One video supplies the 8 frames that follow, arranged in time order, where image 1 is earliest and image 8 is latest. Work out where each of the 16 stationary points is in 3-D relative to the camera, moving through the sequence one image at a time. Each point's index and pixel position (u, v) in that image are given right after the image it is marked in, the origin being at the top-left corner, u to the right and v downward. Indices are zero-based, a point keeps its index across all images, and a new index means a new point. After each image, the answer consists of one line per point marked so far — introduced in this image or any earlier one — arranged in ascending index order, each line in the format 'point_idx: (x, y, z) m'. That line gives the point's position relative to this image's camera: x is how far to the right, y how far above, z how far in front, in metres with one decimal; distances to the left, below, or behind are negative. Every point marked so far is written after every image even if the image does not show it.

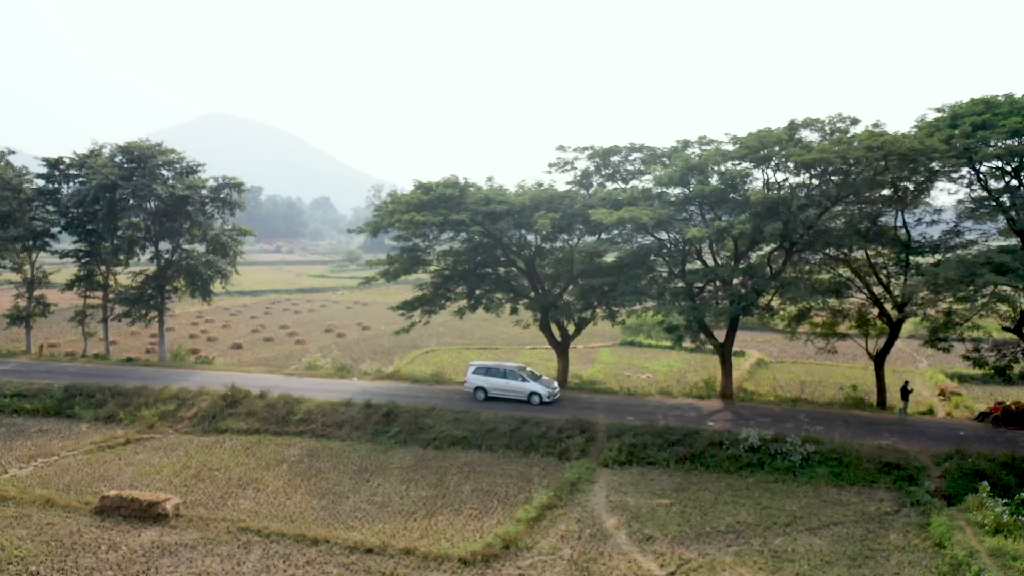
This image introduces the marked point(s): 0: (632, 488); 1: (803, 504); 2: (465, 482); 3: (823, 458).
0: (+2.7, -4.5, +18.9) m
1: (+6.1, -4.5, +17.8) m
2: (-1.1, -4.4, +19.4) m
3: (+7.2, -3.9, +19.5) m
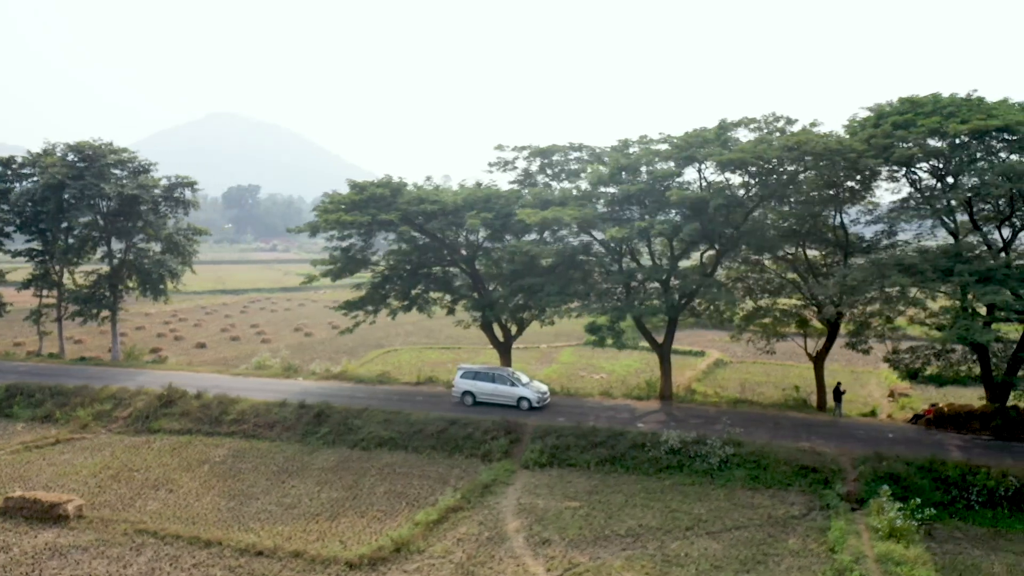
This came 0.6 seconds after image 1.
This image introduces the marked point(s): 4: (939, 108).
0: (+0.8, -4.5, +18.8) m
1: (+4.2, -4.6, +17.6) m
2: (-3.0, -4.5, +19.3) m
3: (+5.2, -3.9, +19.4) m
4: (+9.8, +4.2, +19.4) m
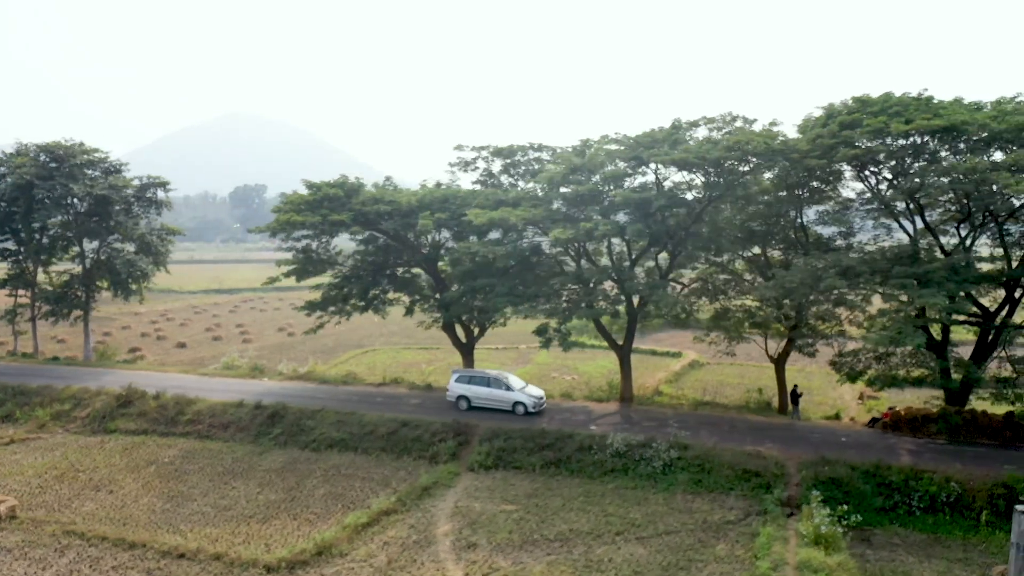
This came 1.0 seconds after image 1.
0: (-0.6, -4.5, +18.6) m
1: (+2.8, -4.6, +17.4) m
2: (-4.4, -4.5, +19.3) m
3: (+3.9, -4.0, +19.2) m
4: (+8.5, +4.1, +19.2) m
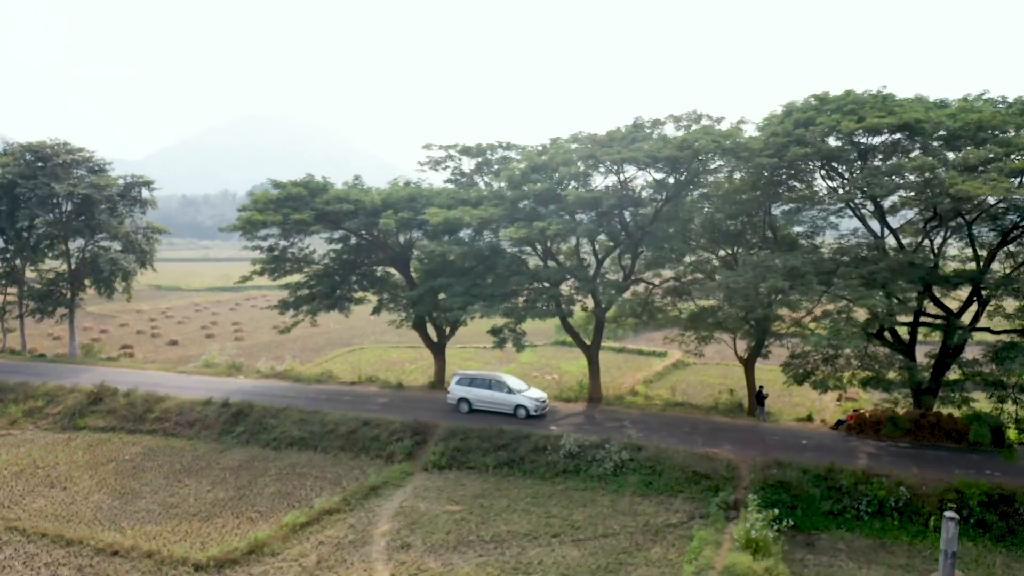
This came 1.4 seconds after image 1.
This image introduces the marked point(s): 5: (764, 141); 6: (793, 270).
0: (-1.7, -4.5, +18.6) m
1: (+1.6, -4.6, +17.3) m
2: (-5.5, -4.5, +19.3) m
3: (+2.8, -4.0, +19.0) m
4: (+7.4, +4.1, +18.9) m
5: (+5.6, +3.3, +19.1) m
6: (+5.9, +0.4, +18.0) m
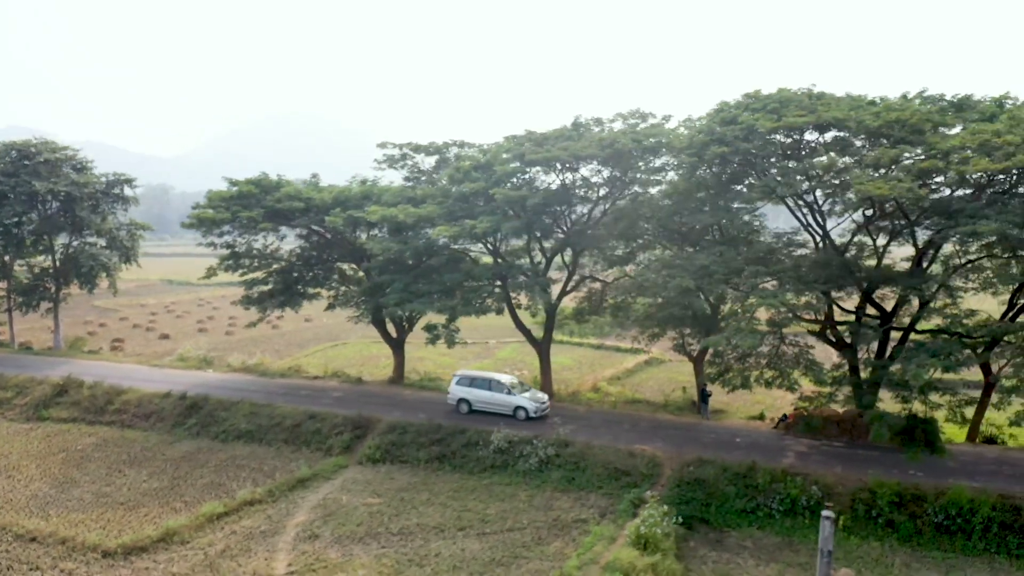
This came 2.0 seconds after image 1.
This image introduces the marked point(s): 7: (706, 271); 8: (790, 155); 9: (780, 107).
0: (-3.4, -4.4, +19.0) m
1: (-0.1, -4.6, +17.6) m
2: (-7.1, -4.4, +19.9) m
3: (+1.1, -3.9, +19.2) m
4: (+5.7, +4.1, +18.8) m
5: (+4.0, +3.3, +19.1) m
6: (+4.2, +0.4, +18.1) m
7: (+4.4, +0.4, +18.0) m
8: (+6.0, +2.9, +18.1) m
9: (+5.9, +4.0, +18.5) m
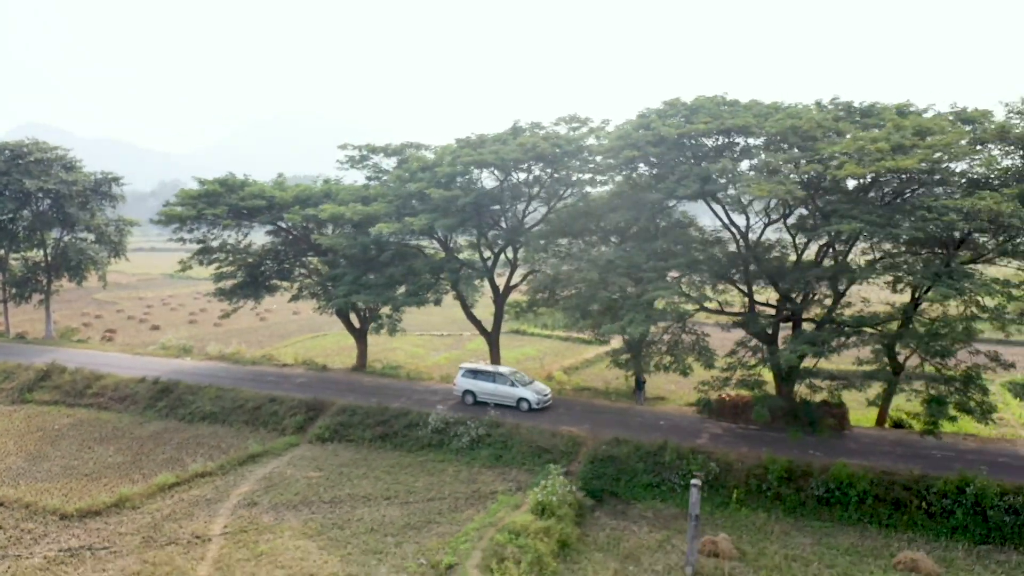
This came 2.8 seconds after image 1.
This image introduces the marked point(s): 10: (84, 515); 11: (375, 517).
0: (-5.0, -4.2, +20.7) m
1: (-1.8, -4.4, +19.2) m
2: (-8.7, -4.2, +21.6) m
3: (-0.5, -3.8, +20.8) m
4: (+4.1, +4.3, +20.4) m
5: (+2.4, +3.5, +20.7) m
6: (+2.5, +0.6, +19.7) m
7: (+2.8, +0.5, +19.6) m
8: (+4.3, +3.1, +19.6) m
9: (+4.3, +4.1, +20.0) m
10: (-8.6, -4.6, +17.0) m
11: (-2.8, -4.6, +17.0) m
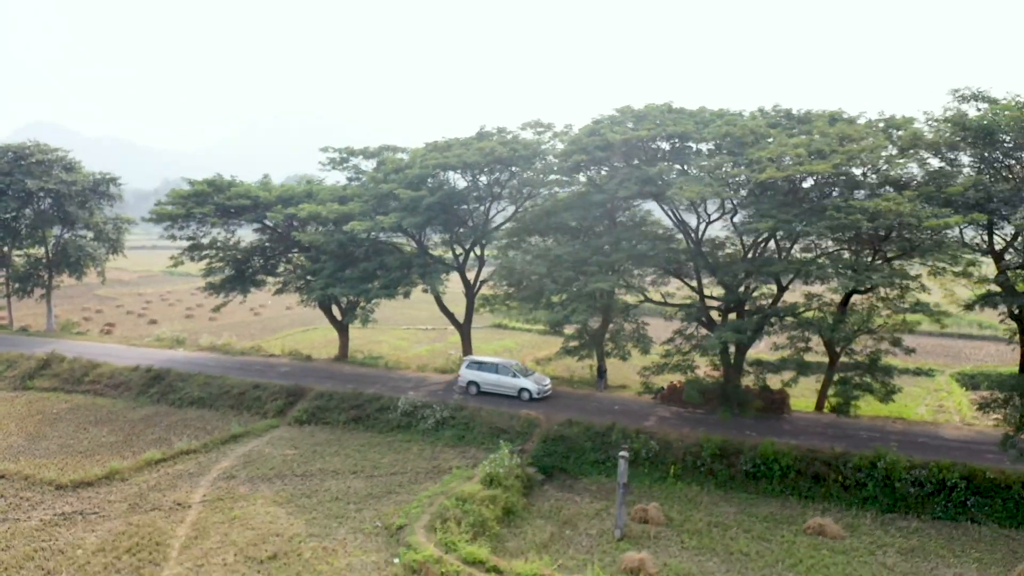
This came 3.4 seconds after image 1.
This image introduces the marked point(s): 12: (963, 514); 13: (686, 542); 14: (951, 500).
0: (-6.0, -4.1, +22.4) m
1: (-2.8, -4.2, +20.9) m
2: (-9.8, -4.0, +23.4) m
3: (-1.5, -3.6, +22.5) m
4: (+3.1, +4.5, +22.0) m
5: (+1.4, +3.7, +22.4) m
6: (+1.5, +0.7, +21.4) m
7: (+1.7, +0.7, +21.3) m
8: (+3.3, +3.2, +21.3) m
9: (+3.3, +4.3, +21.7) m
10: (-9.6, -4.4, +18.7) m
11: (-3.8, -4.4, +18.7) m
12: (+9.3, -4.6, +17.4) m
13: (+3.4, -4.9, +16.5) m
14: (+9.1, -4.4, +17.6) m
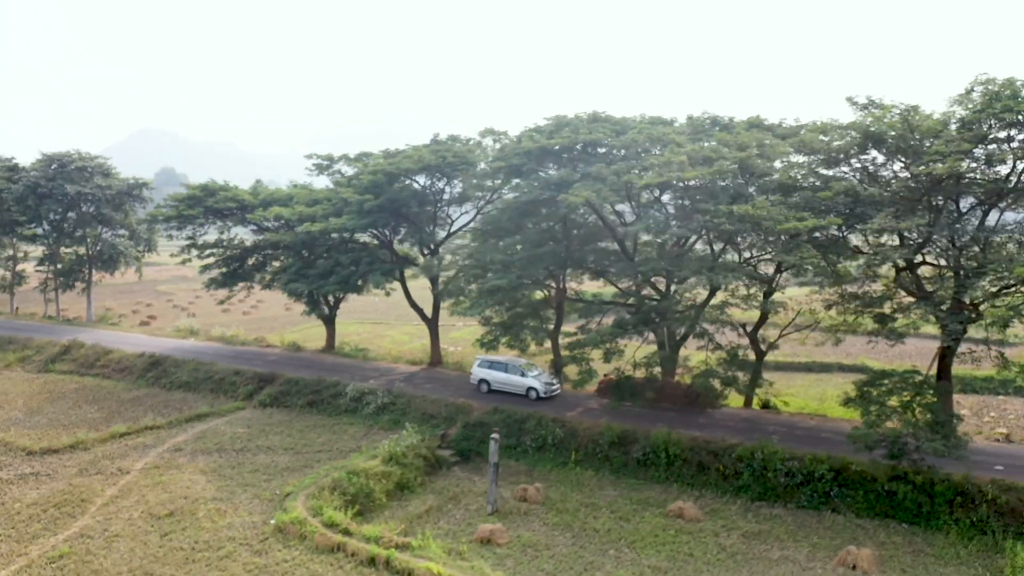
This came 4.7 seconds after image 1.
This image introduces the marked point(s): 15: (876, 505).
0: (-7.9, -3.9, +24.8) m
1: (-4.8, -4.1, +23.0) m
2: (-11.5, -3.8, +26.2) m
3: (-3.4, -3.5, +24.5) m
4: (+1.2, +4.5, +23.5) m
5: (-0.5, +3.8, +24.0) m
6: (-0.5, +0.8, +23.0) m
7: (-0.3, +0.8, +22.9) m
8: (+1.3, +3.3, +22.7) m
9: (+1.3, +4.3, +23.1) m
10: (-11.9, -4.2, +21.5) m
11: (-6.1, -4.3, +20.9) m
12: (+6.8, -4.6, +18.2) m
13: (+0.8, -4.9, +17.9) m
14: (+6.7, -4.4, +18.4) m
15: (+7.7, -4.6, +17.8) m
